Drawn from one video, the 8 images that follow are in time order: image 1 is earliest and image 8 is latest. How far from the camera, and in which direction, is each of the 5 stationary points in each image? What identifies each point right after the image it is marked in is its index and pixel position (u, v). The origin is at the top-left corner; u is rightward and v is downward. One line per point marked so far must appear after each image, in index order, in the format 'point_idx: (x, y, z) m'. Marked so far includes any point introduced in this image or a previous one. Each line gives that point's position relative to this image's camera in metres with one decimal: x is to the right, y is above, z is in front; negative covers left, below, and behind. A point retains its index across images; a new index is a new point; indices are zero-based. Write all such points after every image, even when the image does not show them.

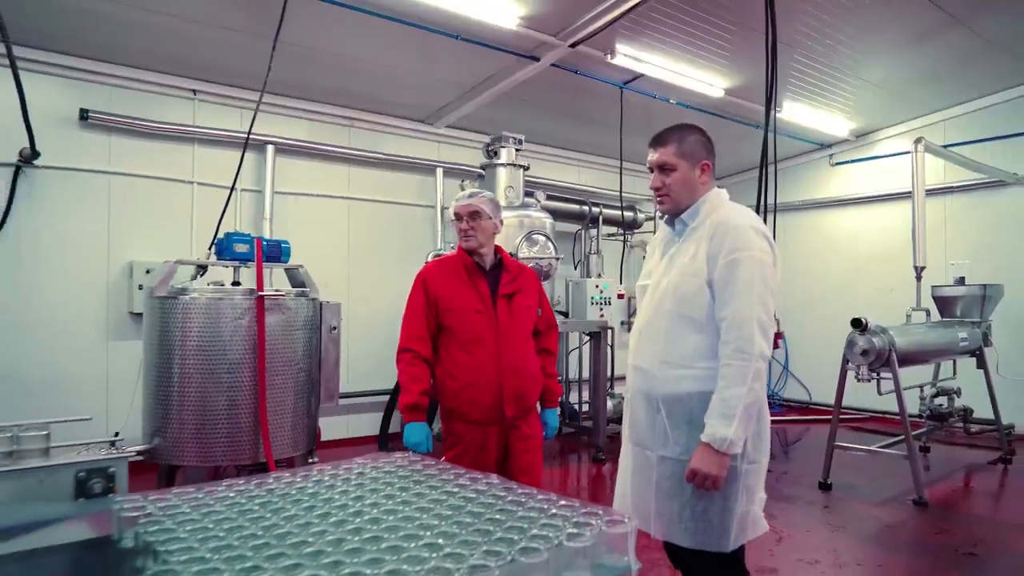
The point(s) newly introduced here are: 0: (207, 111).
0: (-1.6, +0.9, +3.7) m
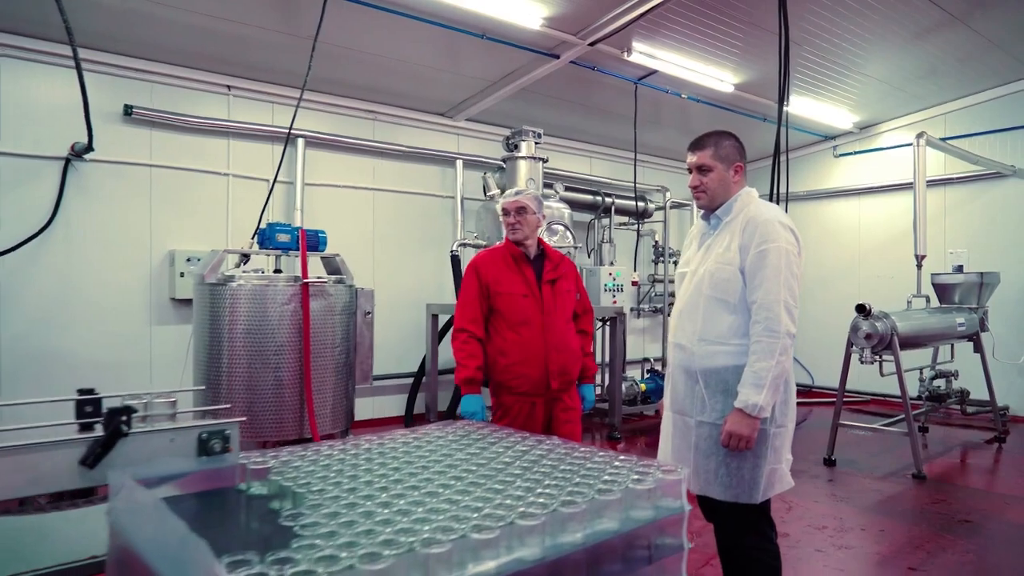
0: (-1.5, +1.0, +3.9) m
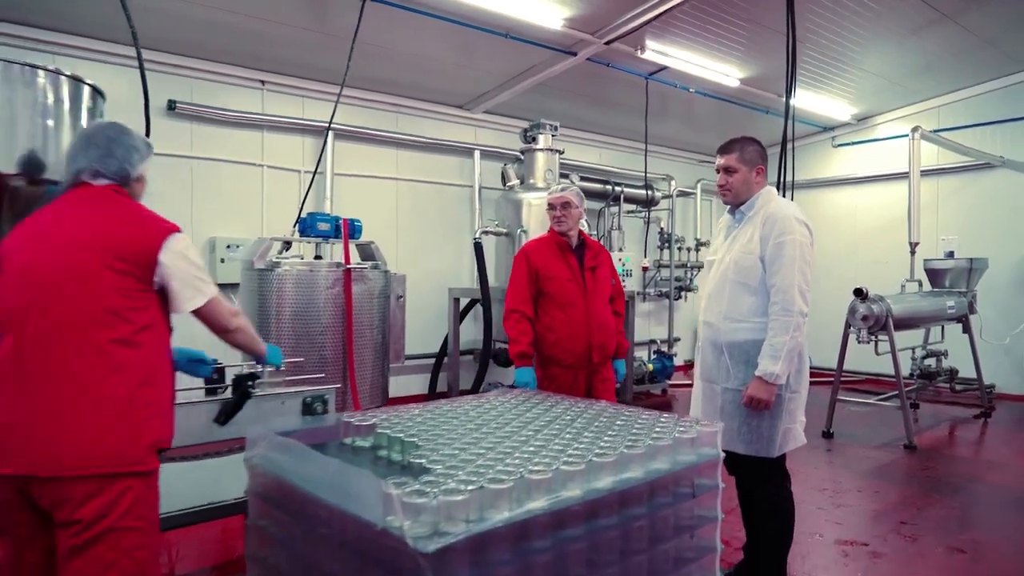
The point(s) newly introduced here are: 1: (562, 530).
0: (-1.4, +1.1, +4.1) m
1: (+0.1, -0.4, +1.1) m
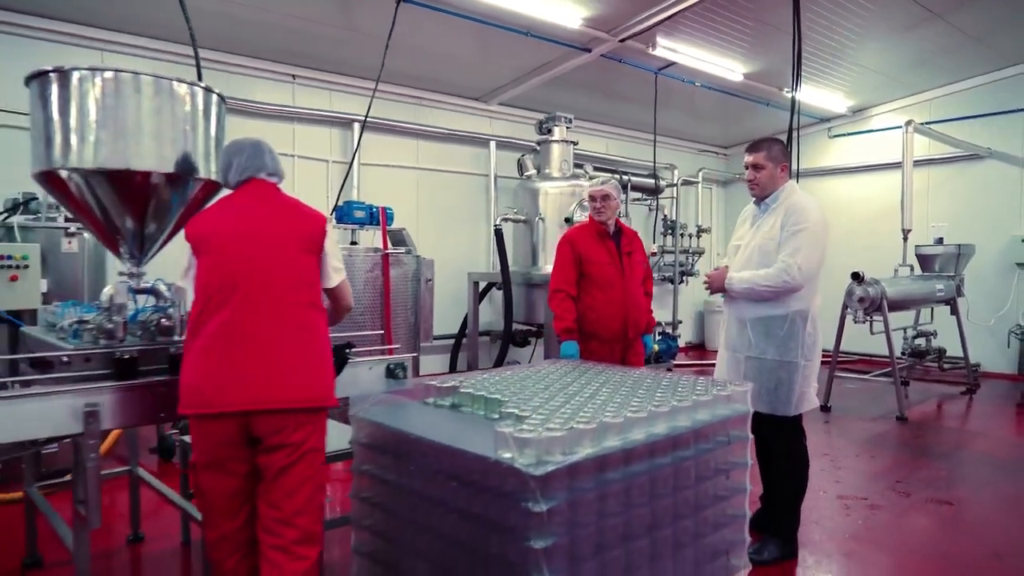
0: (-1.3, +1.2, +4.3) m
1: (+0.2, -0.3, +1.4) m
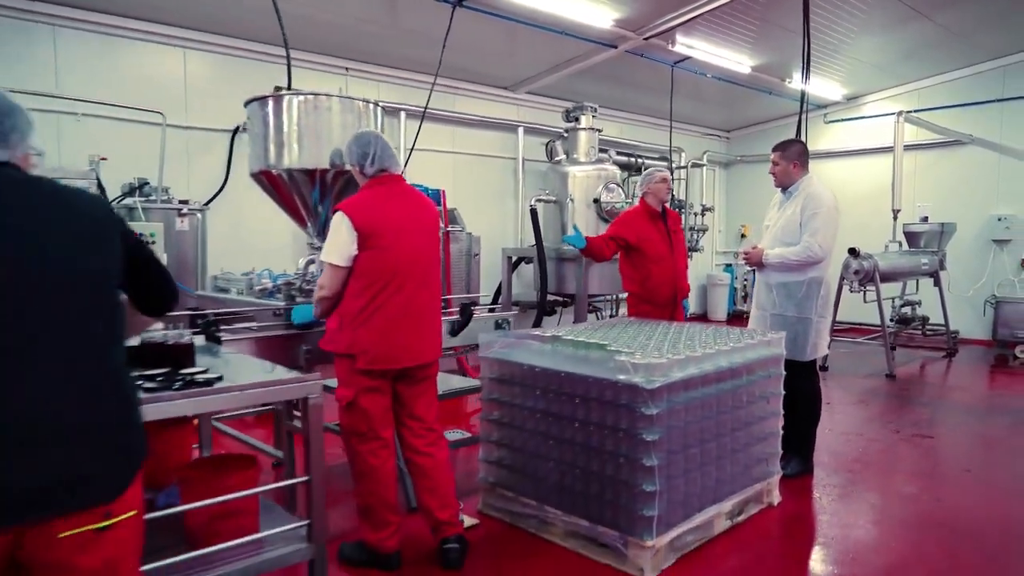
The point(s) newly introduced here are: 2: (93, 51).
0: (-1.1, +1.4, +4.7) m
1: (+0.5, -0.3, +1.8) m
2: (-2.2, +1.3, +3.7) m
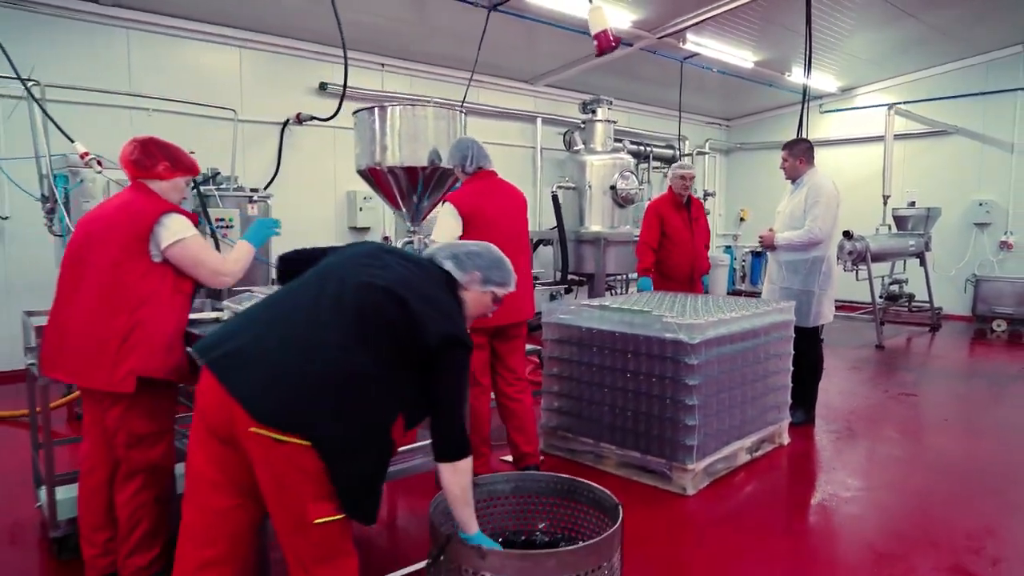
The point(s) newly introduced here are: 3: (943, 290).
0: (-0.9, +1.5, +5.1) m
1: (+0.7, -0.2, +2.3) m
2: (-2.0, +1.4, +4.1) m
3: (+4.0, 0.0, +6.5) m
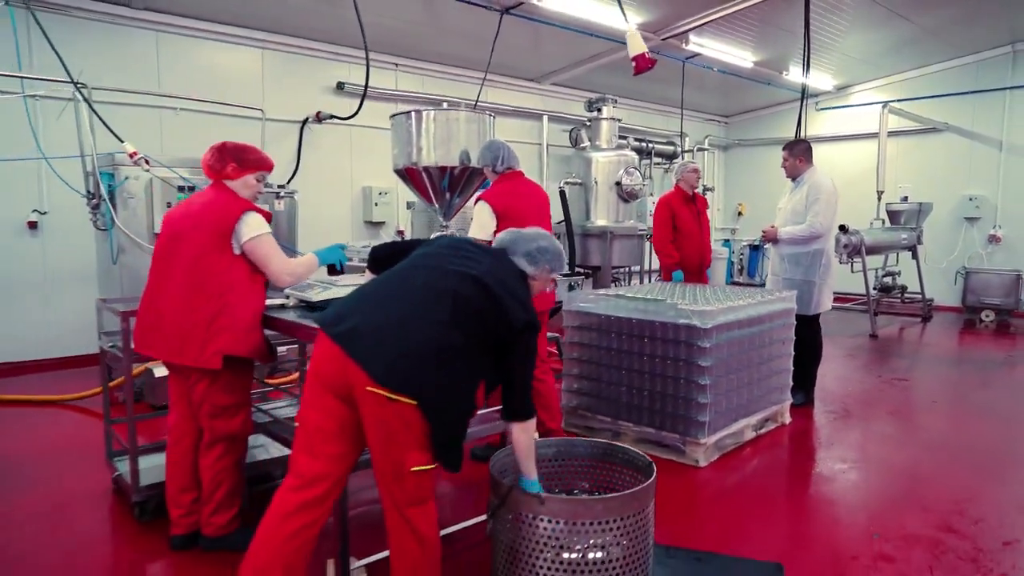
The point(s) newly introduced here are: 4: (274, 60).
0: (-0.8, +1.6, +5.2) m
1: (+0.8, -0.1, +2.5) m
2: (-2.0, +1.4, +4.2) m
3: (+4.1, +0.1, +6.7) m
4: (-1.6, +1.5, +4.6) m
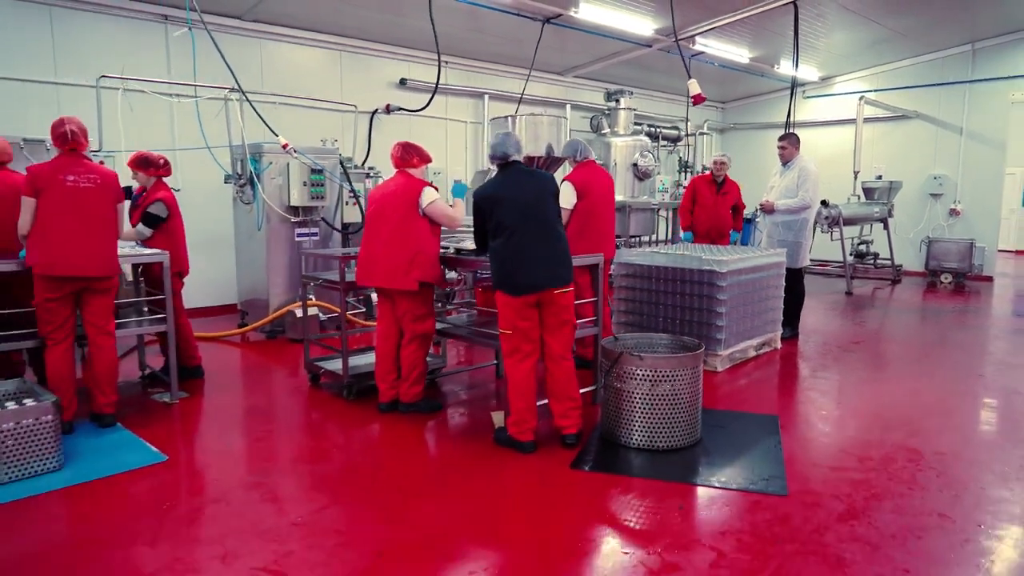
0: (-0.6, +1.9, +6.1) m
1: (+1.1, +0.1, +3.4) m
2: (-1.7, +1.7, +5.1) m
3: (+4.3, +0.4, +7.7) m
4: (-1.3, +1.8, +5.4) m
